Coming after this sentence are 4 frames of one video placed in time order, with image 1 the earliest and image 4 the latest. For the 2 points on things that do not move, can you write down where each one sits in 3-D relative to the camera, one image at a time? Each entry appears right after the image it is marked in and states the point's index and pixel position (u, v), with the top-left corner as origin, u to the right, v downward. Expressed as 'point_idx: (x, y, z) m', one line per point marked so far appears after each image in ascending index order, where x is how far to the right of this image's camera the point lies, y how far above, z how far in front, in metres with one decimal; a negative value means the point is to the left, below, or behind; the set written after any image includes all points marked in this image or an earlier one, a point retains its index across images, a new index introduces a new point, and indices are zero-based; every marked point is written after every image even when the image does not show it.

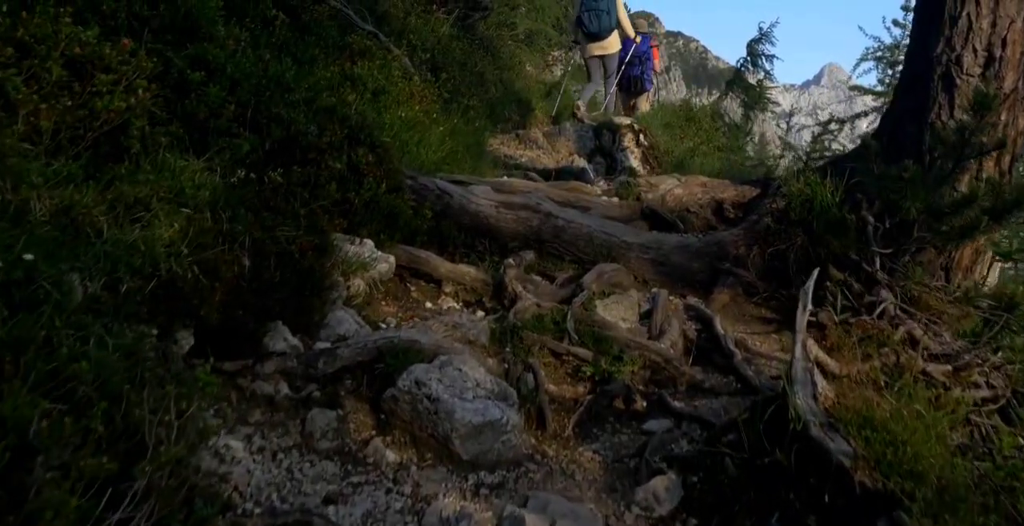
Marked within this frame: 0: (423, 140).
0: (-0.7, +0.9, +7.2) m
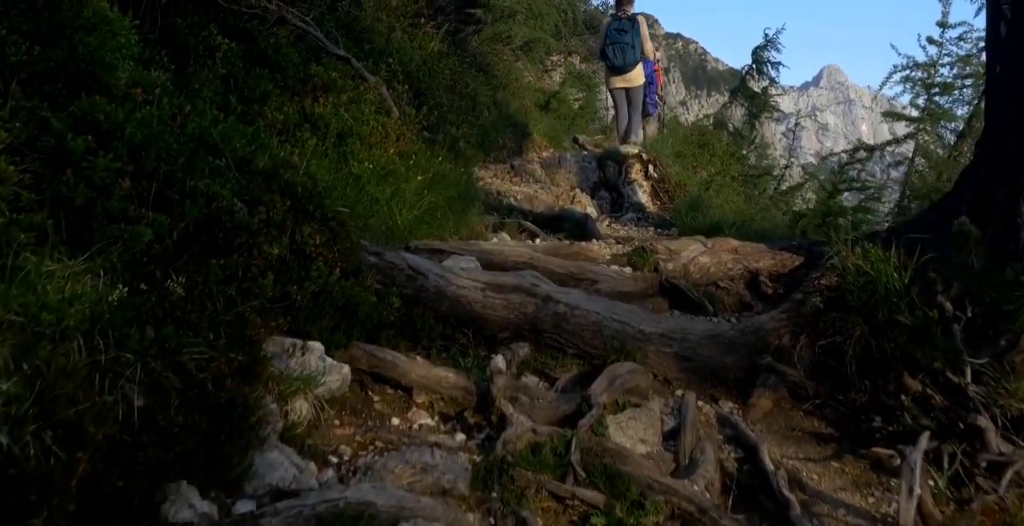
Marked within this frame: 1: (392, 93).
0: (-0.7, +0.4, +6.0) m
1: (-1.0, +1.5, +8.3) m
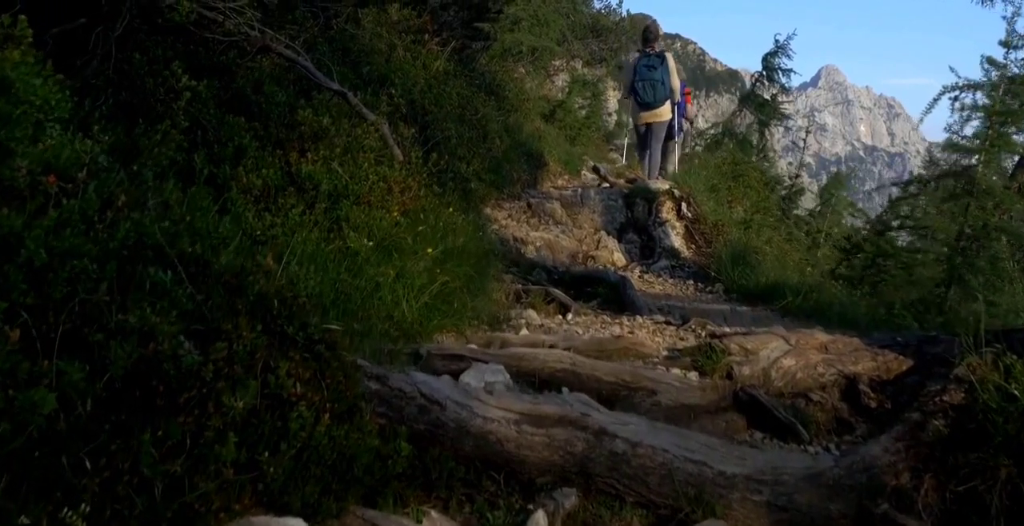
0: (-0.6, -0.1, +4.8) m
1: (-0.9, +1.0, +7.1) m
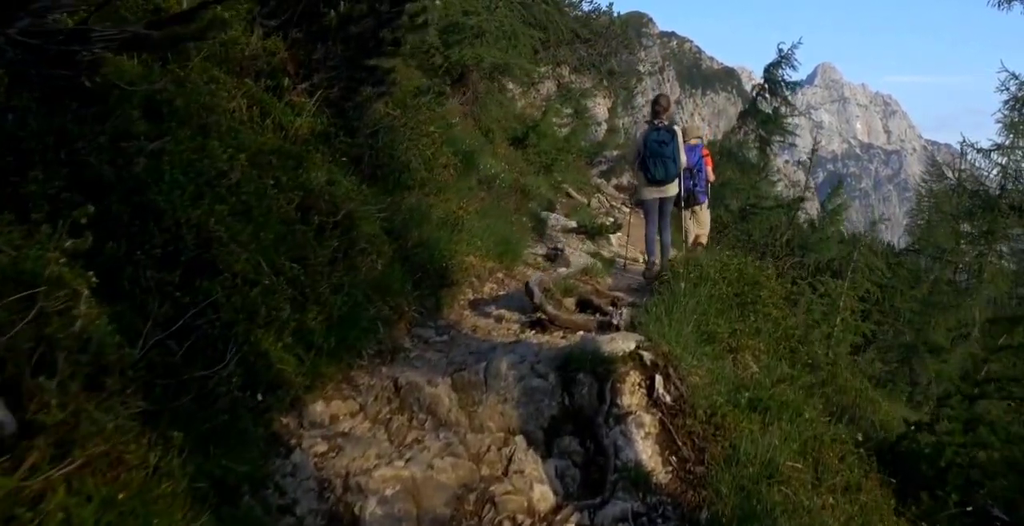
0: (-1.4, -1.3, +1.1) m
1: (-1.7, -0.3, +3.4) m
